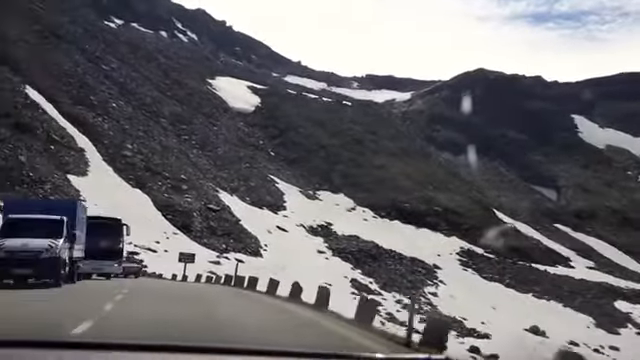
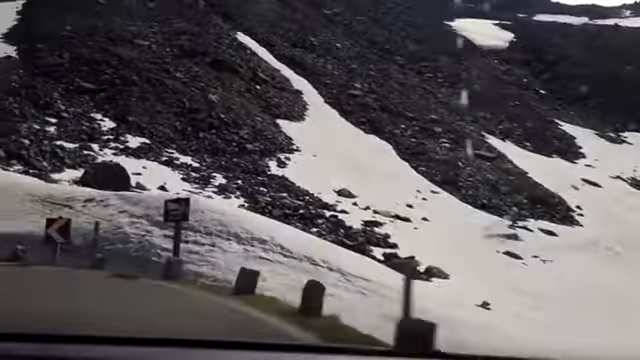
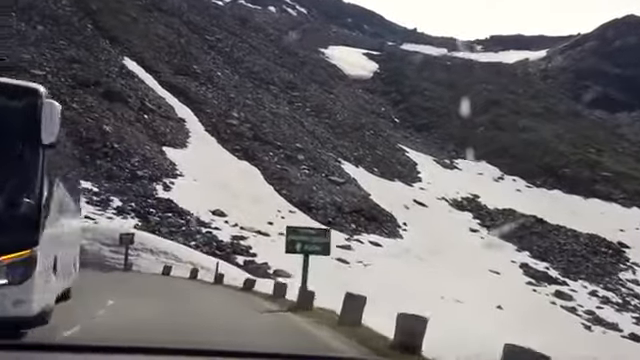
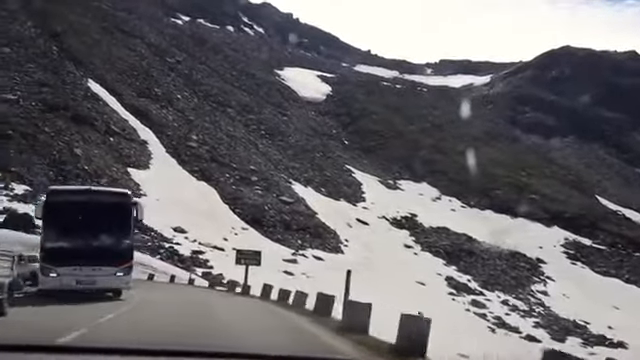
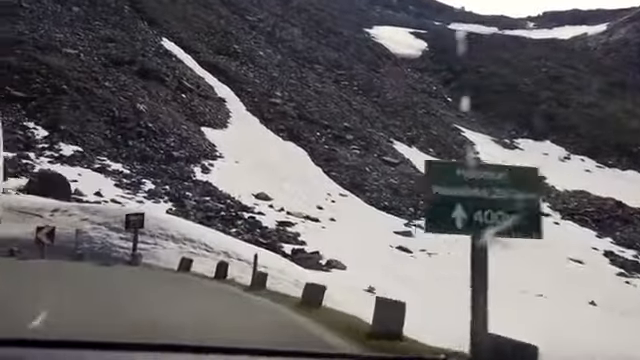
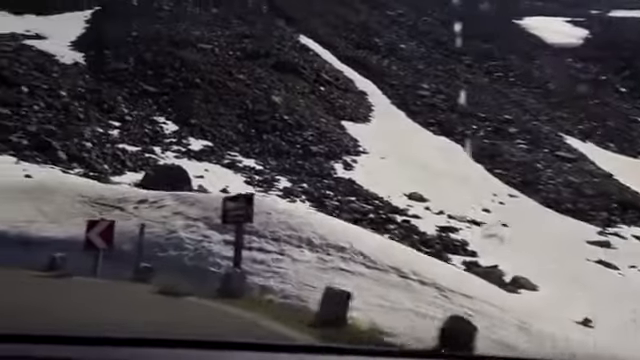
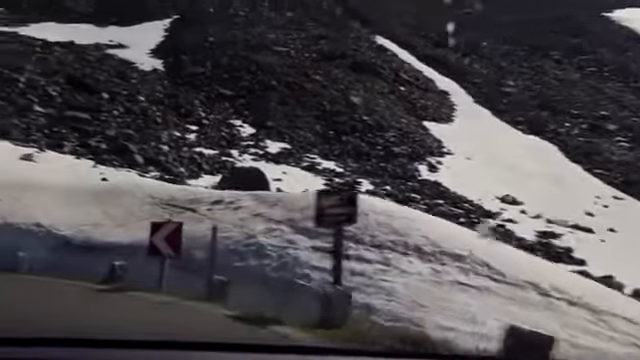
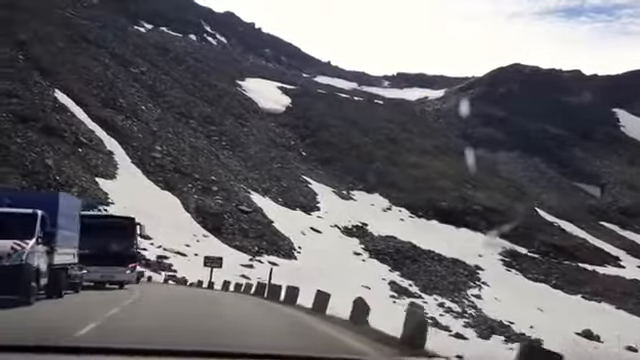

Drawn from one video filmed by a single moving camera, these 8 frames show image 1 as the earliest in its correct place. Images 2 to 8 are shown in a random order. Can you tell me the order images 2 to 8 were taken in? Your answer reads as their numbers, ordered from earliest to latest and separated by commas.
8, 4, 3, 5, 2, 6, 7
